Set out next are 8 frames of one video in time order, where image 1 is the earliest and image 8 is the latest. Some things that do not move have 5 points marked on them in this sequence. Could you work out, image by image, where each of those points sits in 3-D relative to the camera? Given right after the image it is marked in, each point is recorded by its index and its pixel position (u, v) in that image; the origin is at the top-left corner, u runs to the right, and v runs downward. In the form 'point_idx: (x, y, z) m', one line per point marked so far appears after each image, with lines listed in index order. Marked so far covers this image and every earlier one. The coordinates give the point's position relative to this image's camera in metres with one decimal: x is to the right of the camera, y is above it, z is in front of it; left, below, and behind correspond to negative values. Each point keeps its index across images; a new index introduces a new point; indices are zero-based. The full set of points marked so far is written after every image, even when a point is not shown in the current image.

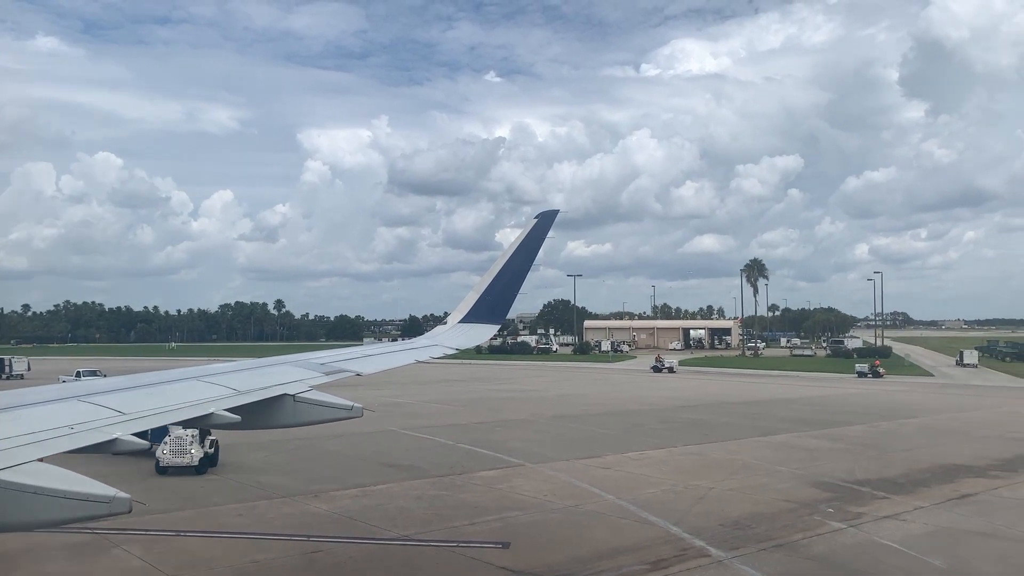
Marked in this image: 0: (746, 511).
0: (+4.0, -3.9, +13.0) m
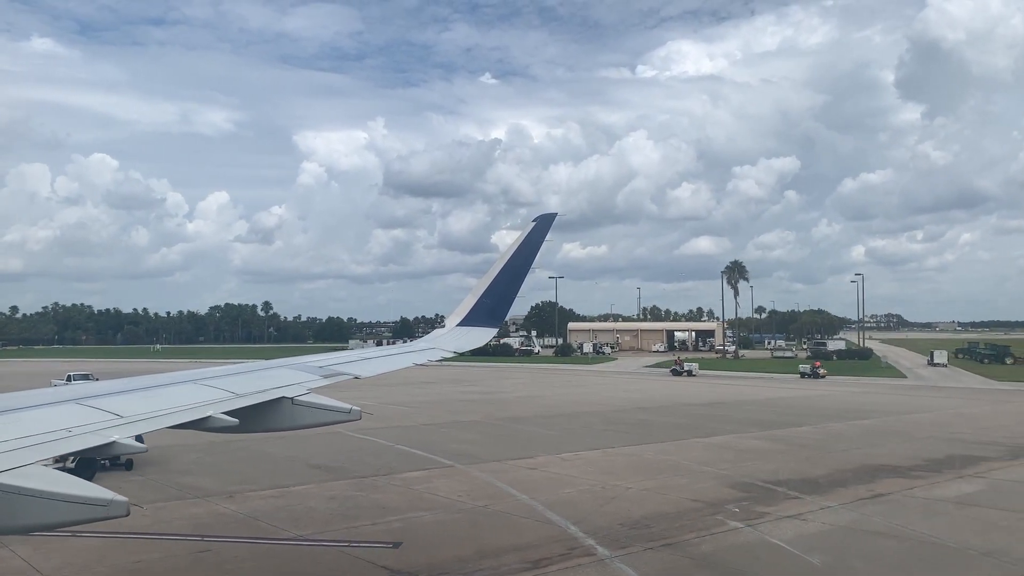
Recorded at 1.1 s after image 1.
0: (+2.4, -3.9, +13.1) m
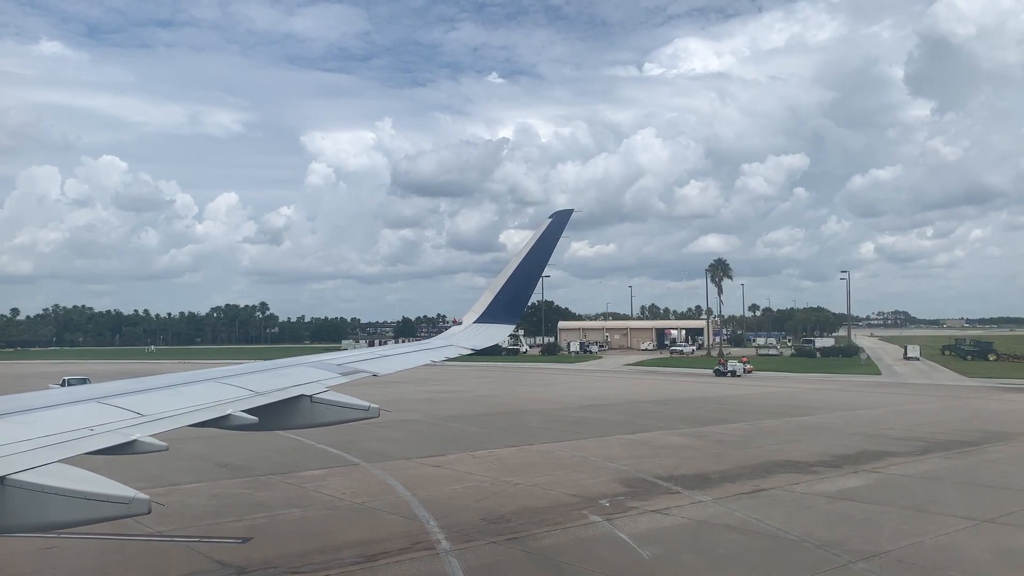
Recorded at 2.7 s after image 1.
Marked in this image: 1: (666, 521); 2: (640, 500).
0: (+0.1, -3.9, +13.3) m
1: (+2.5, -3.8, +12.1) m
2: (+2.4, -3.9, +13.6) m
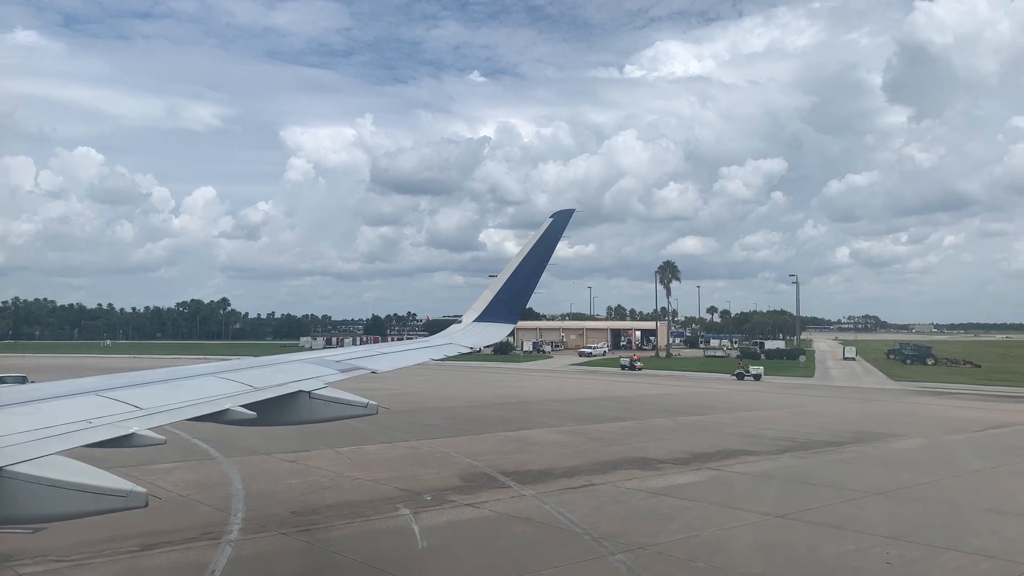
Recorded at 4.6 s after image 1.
0: (-3.1, -3.9, +13.5) m
1: (-0.7, -3.8, +12.3) m
2: (-0.9, -3.9, +13.9) m
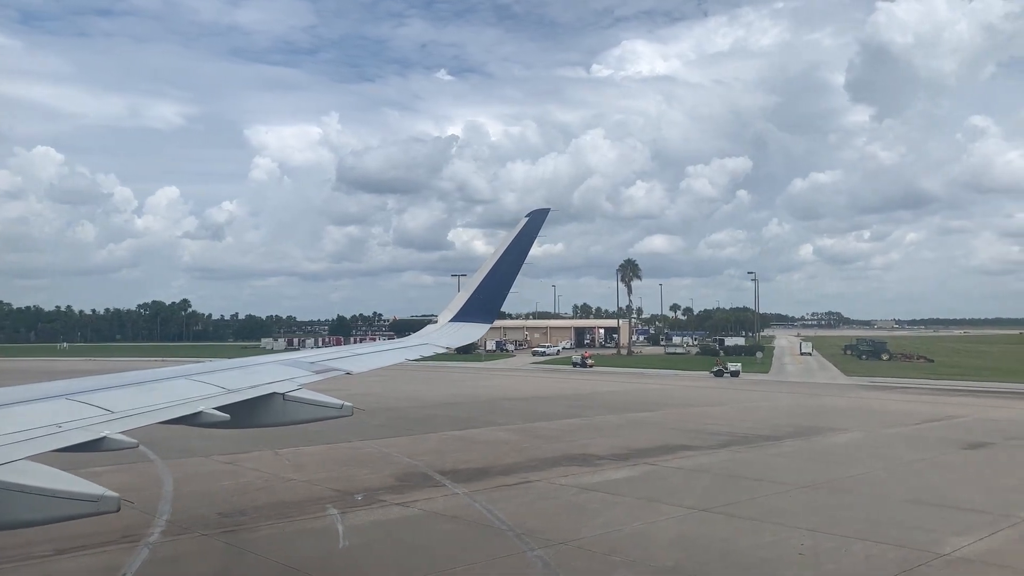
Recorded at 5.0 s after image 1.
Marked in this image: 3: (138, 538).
0: (-4.3, -3.9, +13.4) m
1: (-1.9, -3.8, +12.3) m
2: (-2.1, -3.9, +13.9) m
3: (-5.5, -3.7, +10.8) m
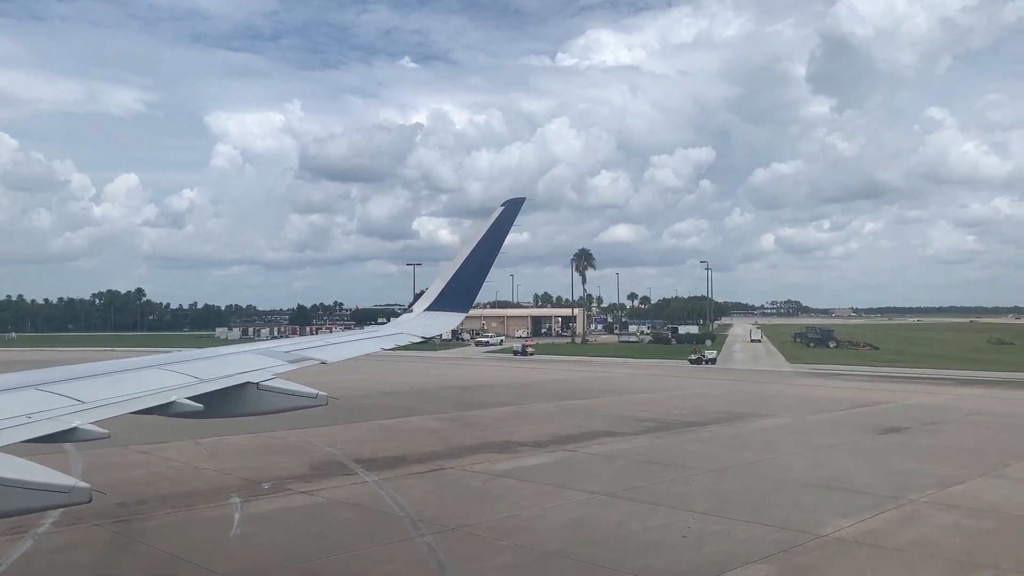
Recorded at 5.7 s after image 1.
0: (-6.0, -3.7, +13.2) m
1: (-3.5, -3.6, +12.3) m
2: (-3.8, -3.7, +13.9) m
3: (-7.0, -3.5, +10.6) m
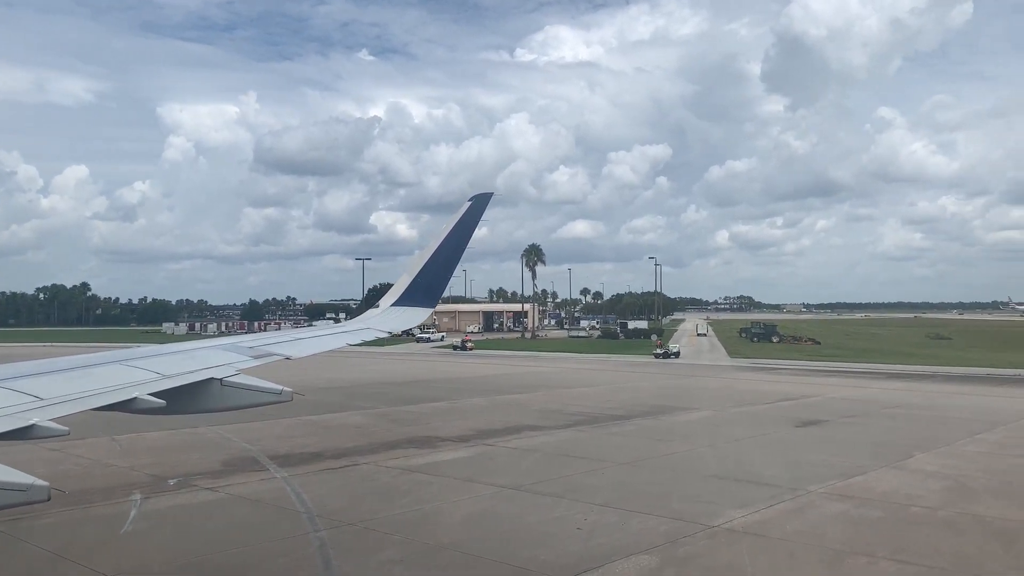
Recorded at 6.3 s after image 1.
0: (-7.6, -3.6, +12.9) m
1: (-5.1, -3.5, +12.2) m
2: (-5.5, -3.6, +13.7) m
3: (-8.5, -3.4, +10.2) m
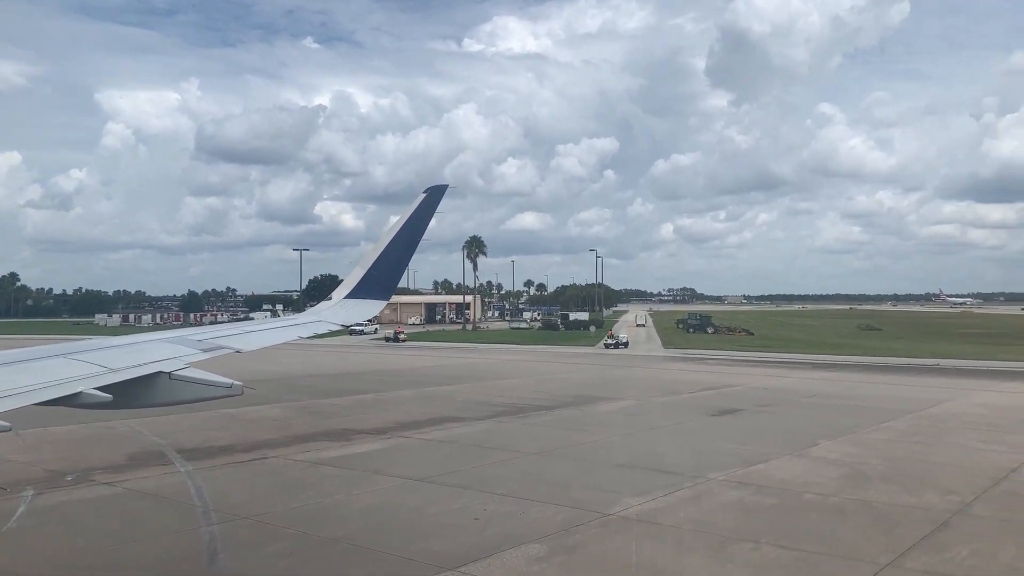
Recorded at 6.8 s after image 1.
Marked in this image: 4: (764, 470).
0: (-9.3, -3.4, +12.4) m
1: (-6.7, -3.4, +11.8) m
2: (-7.2, -3.4, +13.3) m
3: (-9.9, -3.3, +9.6) m
4: (+5.0, -3.6, +14.6) m
